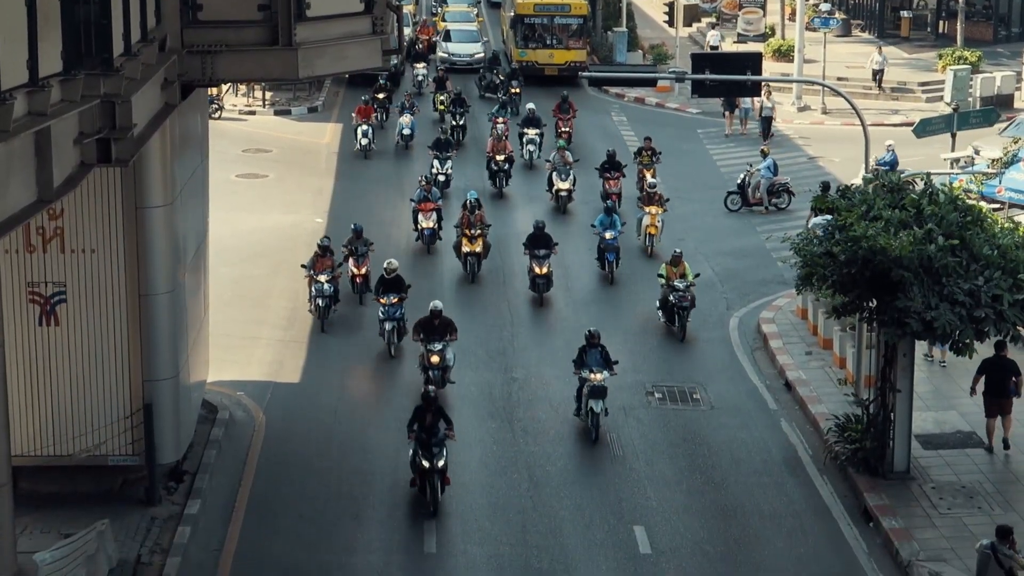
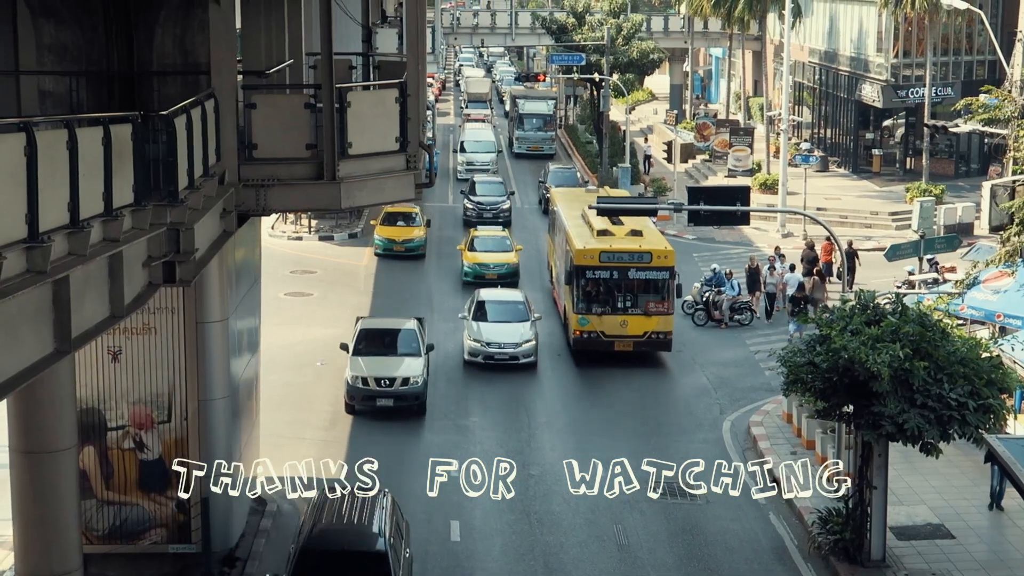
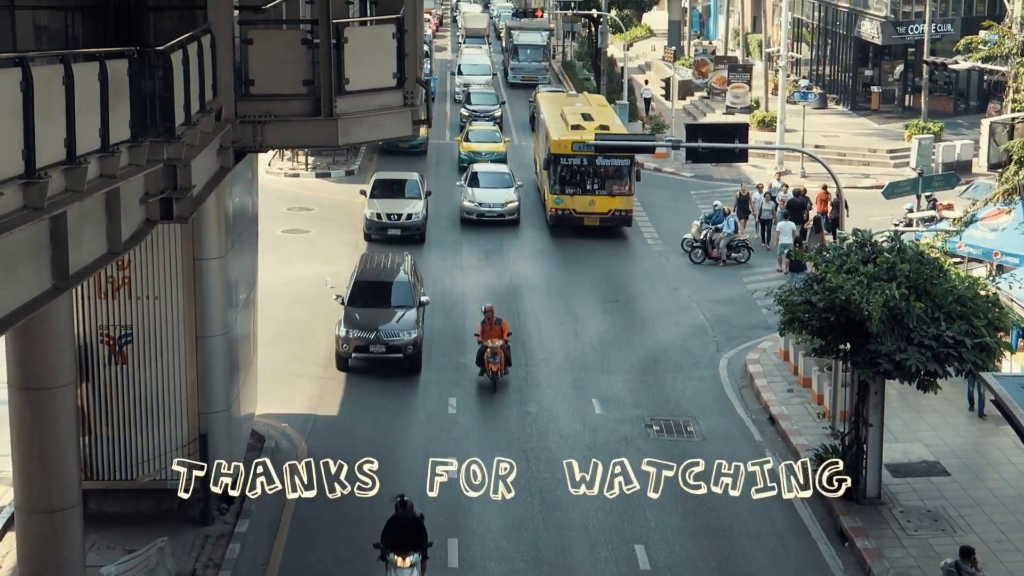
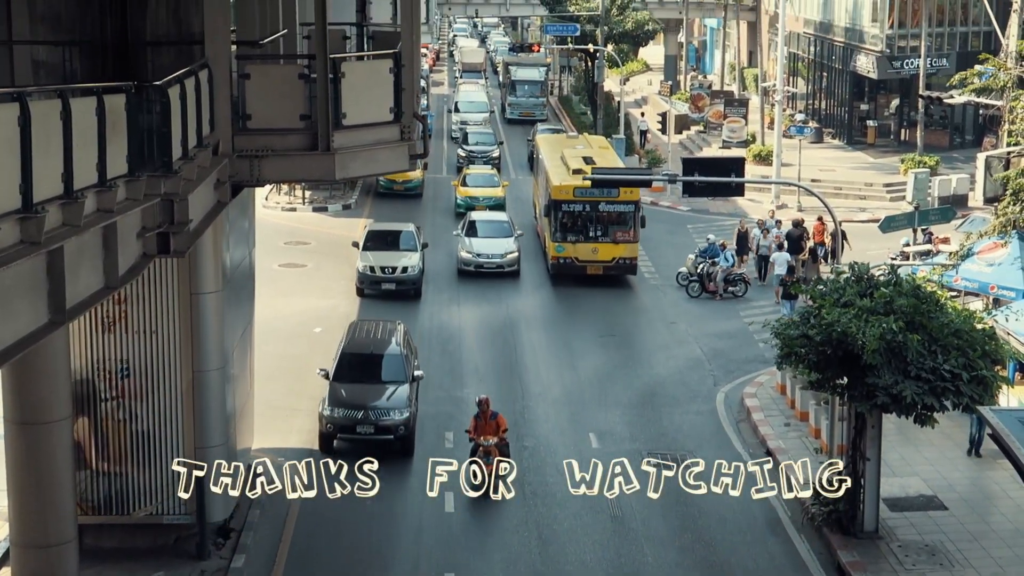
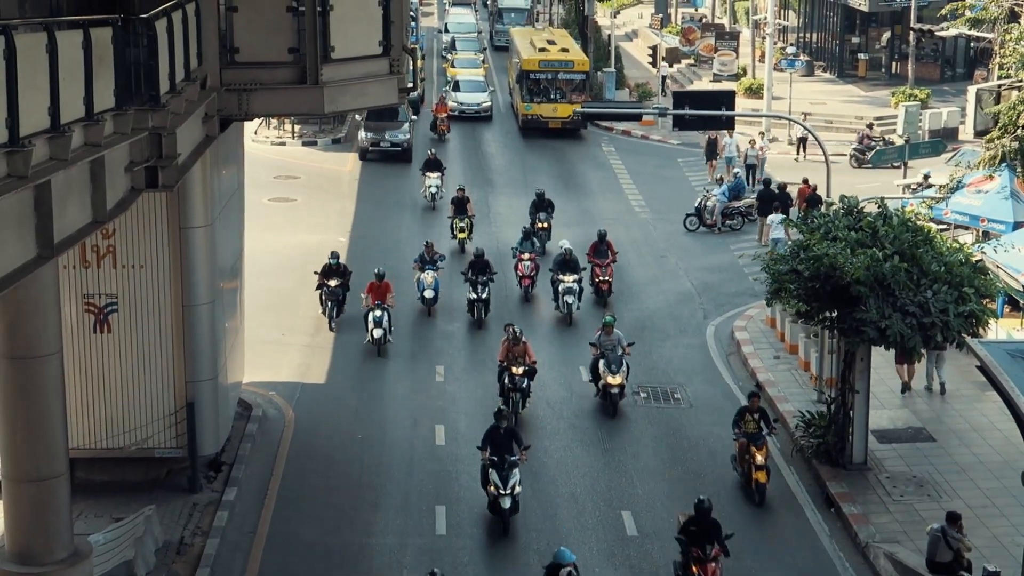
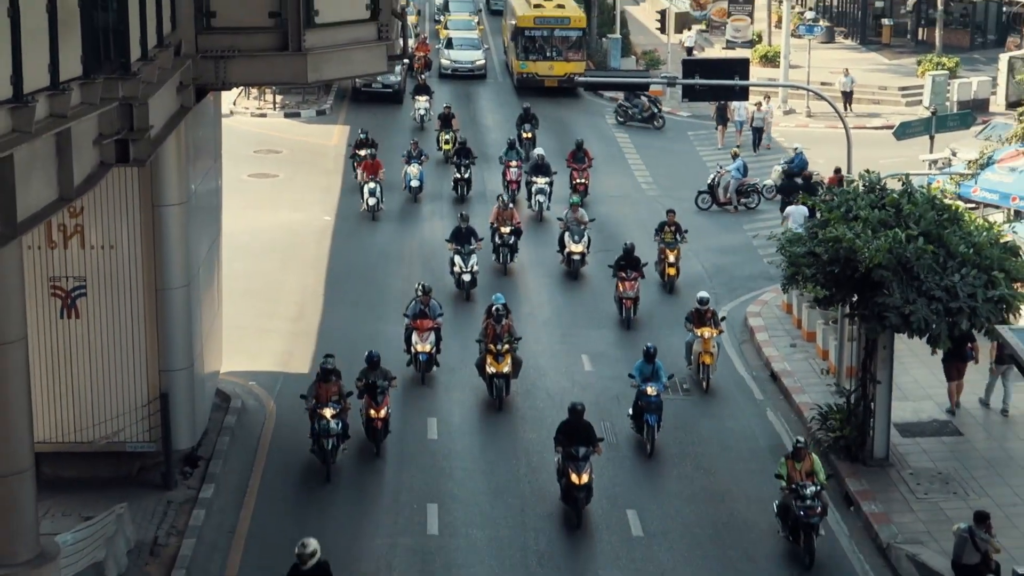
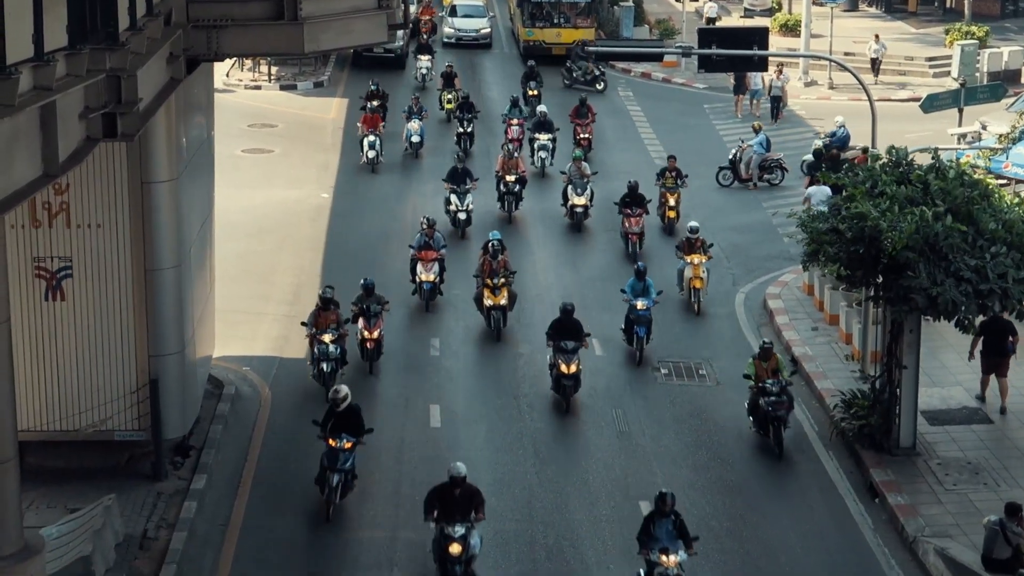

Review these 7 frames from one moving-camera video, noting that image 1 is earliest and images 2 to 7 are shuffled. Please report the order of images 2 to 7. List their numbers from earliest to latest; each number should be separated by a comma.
7, 6, 5, 3, 4, 2
